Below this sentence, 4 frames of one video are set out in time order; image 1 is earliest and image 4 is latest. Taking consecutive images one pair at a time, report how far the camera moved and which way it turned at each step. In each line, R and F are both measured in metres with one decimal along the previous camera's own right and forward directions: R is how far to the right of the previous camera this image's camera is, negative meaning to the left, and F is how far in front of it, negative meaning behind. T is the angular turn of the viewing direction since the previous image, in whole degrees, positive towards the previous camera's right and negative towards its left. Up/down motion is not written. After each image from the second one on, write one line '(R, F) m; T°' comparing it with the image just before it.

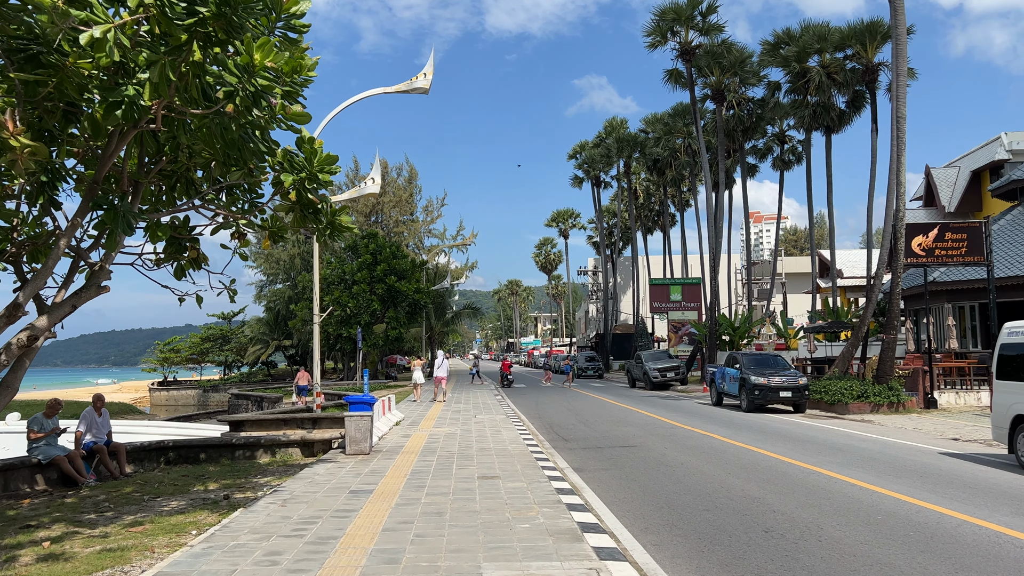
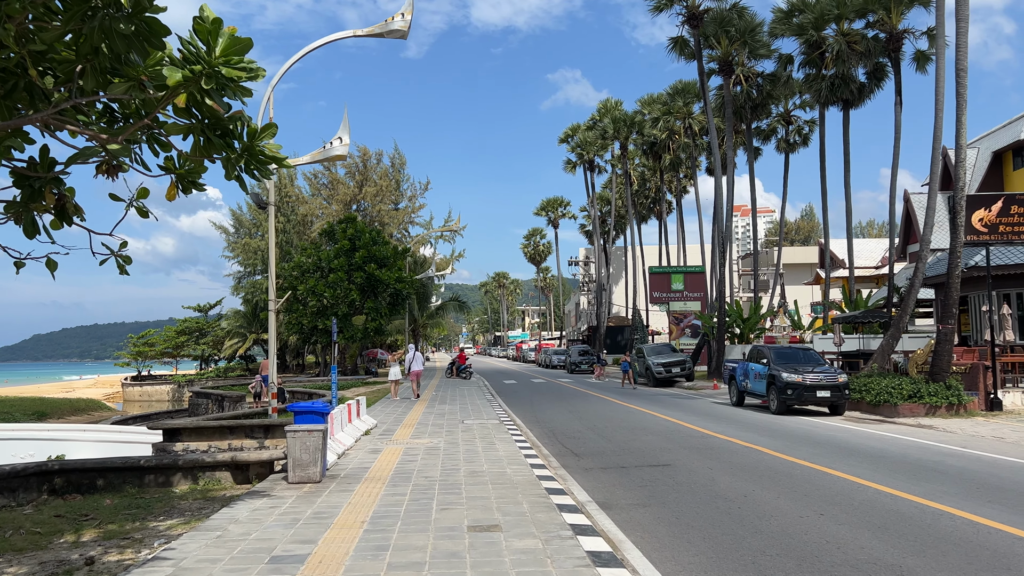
(-0.2, +3.2) m; +1°
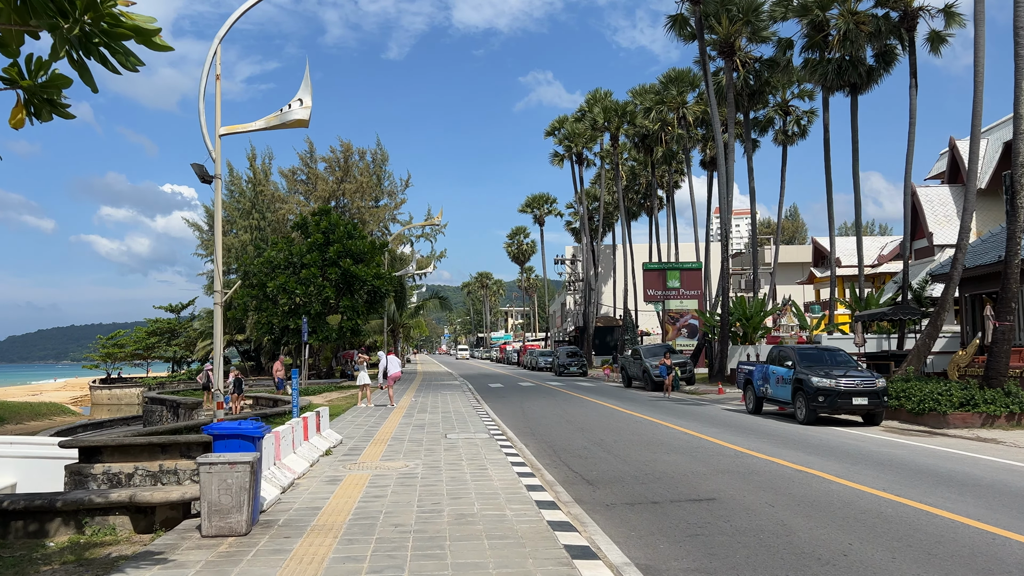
(-0.2, +2.6) m; +1°
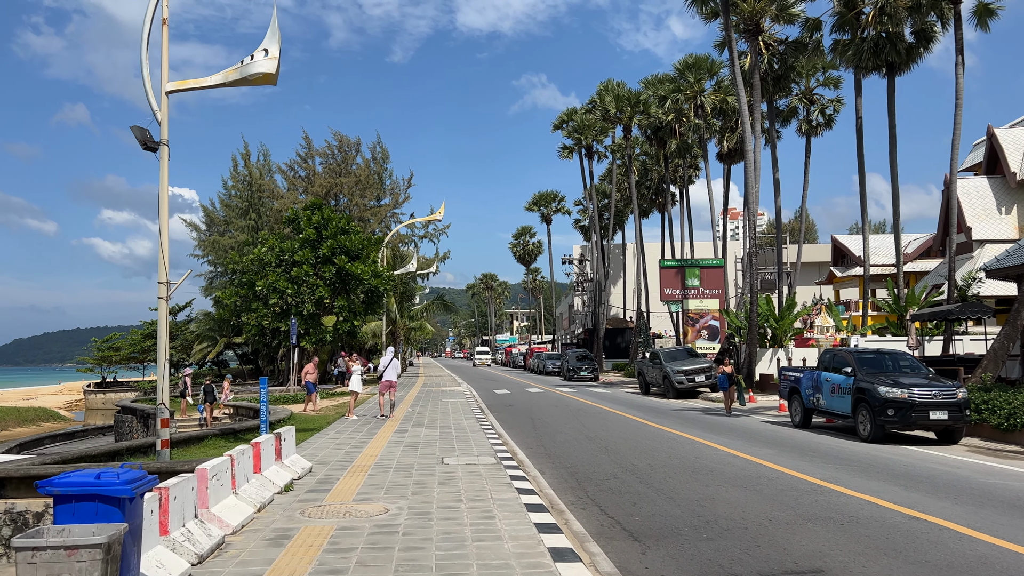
(-0.1, +2.6) m; 0°
